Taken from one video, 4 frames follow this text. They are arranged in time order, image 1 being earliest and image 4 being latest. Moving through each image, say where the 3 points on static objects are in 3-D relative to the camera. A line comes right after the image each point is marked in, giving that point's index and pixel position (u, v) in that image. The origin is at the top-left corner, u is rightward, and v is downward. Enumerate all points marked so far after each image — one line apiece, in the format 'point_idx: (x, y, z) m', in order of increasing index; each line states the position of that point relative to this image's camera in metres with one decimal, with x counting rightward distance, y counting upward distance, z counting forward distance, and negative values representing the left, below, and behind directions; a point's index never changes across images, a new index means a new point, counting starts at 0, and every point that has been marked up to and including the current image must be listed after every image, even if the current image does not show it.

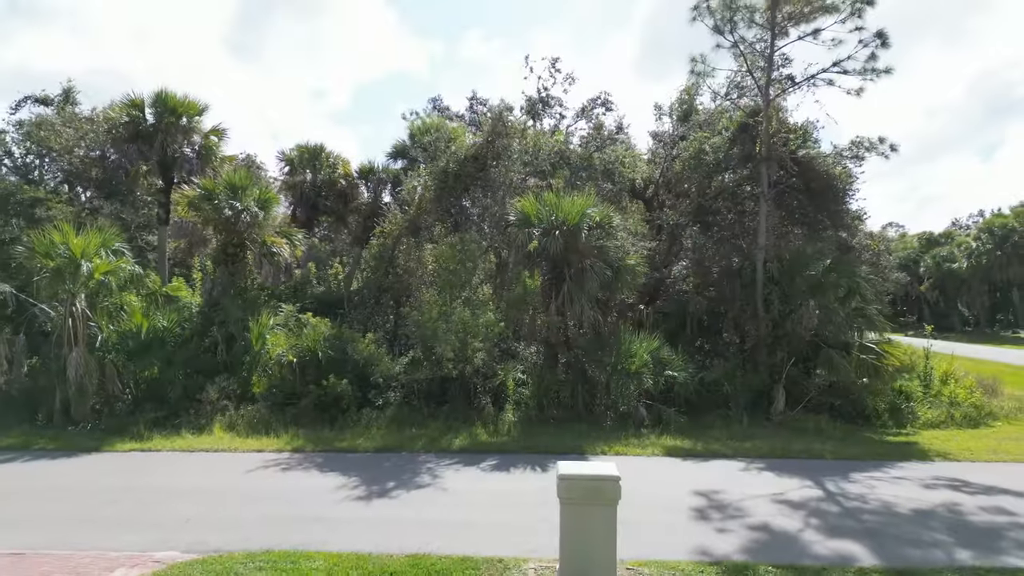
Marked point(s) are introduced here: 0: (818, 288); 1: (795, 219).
0: (+5.2, 0.0, +11.6) m
1: (+5.5, +1.3, +13.2) m
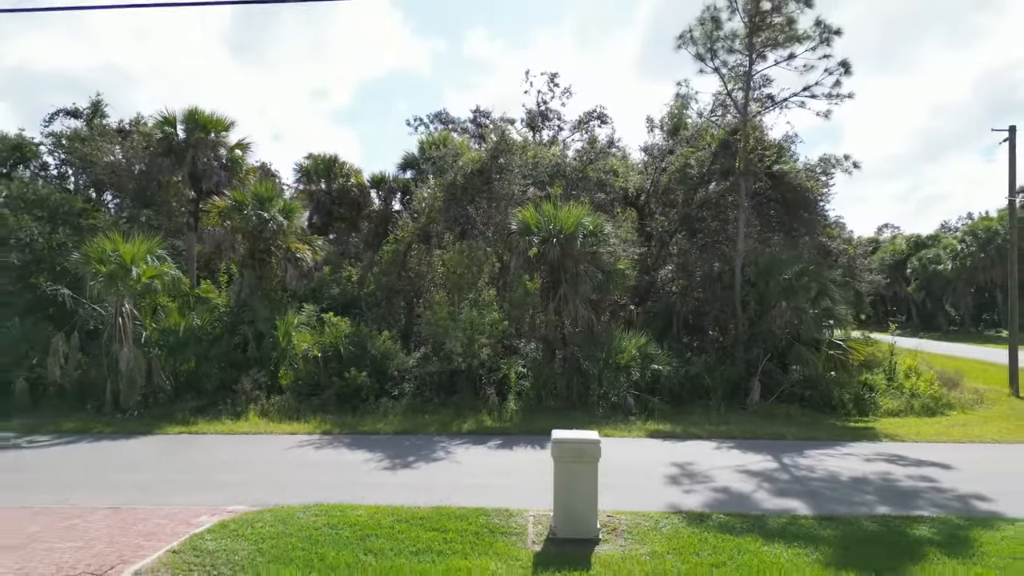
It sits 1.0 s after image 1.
0: (+5.3, 0.0, +12.8) m
1: (+5.5, +1.3, +14.4) m
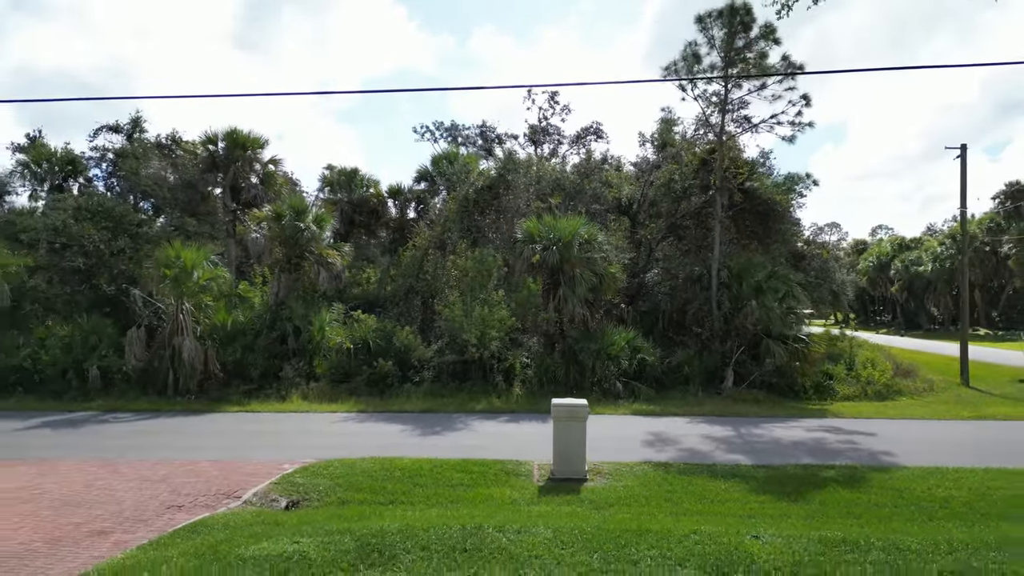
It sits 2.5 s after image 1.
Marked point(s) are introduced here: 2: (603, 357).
0: (+5.4, -0.1, +14.7) m
1: (+5.6, +1.3, +16.3) m
2: (+1.8, -1.4, +13.7) m
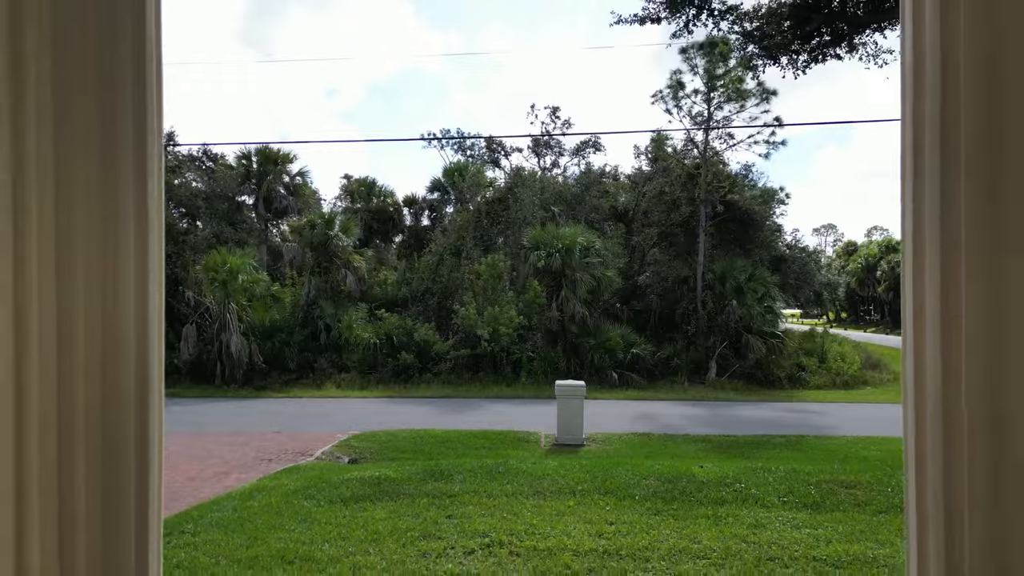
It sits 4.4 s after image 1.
0: (+5.5, -0.1, +16.5) m
1: (+5.8, +1.2, +18.1) m
2: (+2.0, -1.4, +15.5) m
